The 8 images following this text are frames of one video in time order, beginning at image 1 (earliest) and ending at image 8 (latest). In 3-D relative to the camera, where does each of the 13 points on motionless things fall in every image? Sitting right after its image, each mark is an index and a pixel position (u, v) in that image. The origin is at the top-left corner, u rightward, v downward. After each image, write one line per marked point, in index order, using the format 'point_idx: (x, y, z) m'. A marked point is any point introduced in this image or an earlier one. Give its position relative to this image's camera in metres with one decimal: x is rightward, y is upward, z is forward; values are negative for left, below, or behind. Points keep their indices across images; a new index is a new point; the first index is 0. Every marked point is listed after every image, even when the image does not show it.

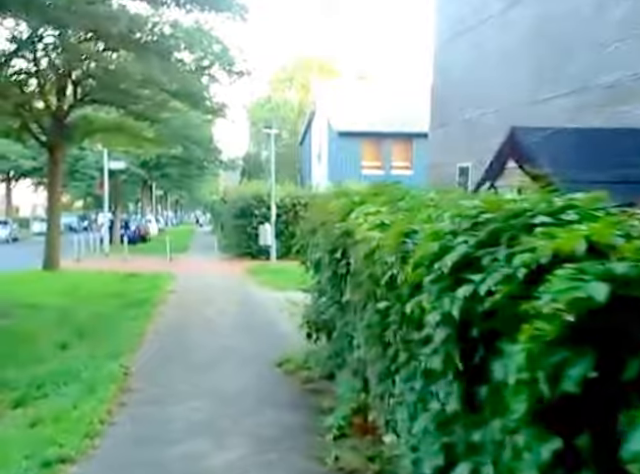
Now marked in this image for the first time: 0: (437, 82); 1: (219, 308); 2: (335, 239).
0: (+2.4, +3.2, +16.6) m
1: (-2.0, -1.4, +16.3) m
2: (+0.1, 0.0, +7.0) m
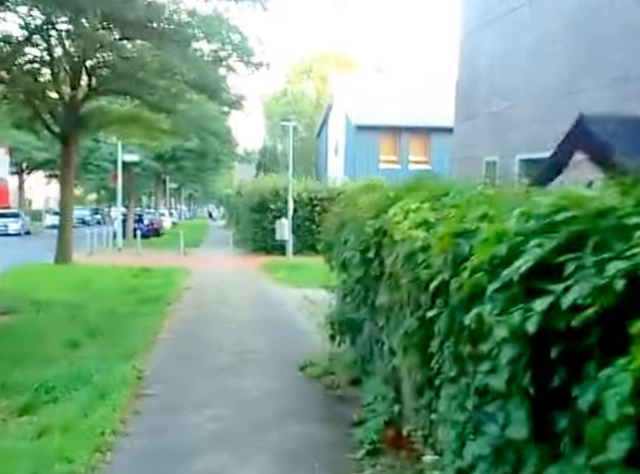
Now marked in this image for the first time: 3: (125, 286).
0: (+2.8, +3.2, +16.0) m
1: (-1.6, -1.4, +15.7) m
2: (+0.4, 0.0, +6.4) m
3: (-4.7, -1.2, +19.7) m
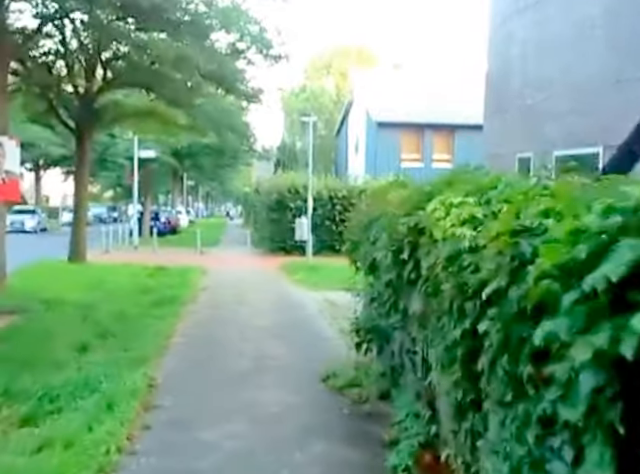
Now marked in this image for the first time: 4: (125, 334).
0: (+3.3, +3.2, +15.2) m
1: (-1.2, -1.3, +15.1) m
2: (+0.6, 0.0, +5.7) m
3: (-4.2, -1.1, +19.1) m
4: (-2.9, -1.4, +12.2) m
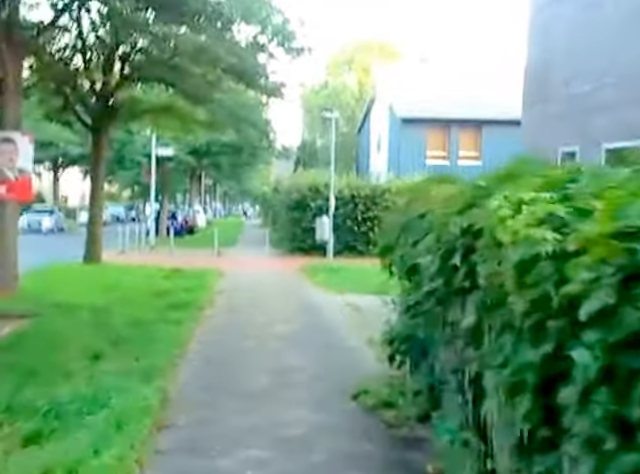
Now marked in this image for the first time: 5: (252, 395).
0: (+3.7, +3.2, +14.4) m
1: (-0.8, -1.3, +14.3) m
2: (+0.8, 0.0, +5.0) m
3: (-3.7, -1.1, +18.5) m
4: (-2.5, -1.4, +11.5) m
5: (-0.6, -1.5, +7.8) m
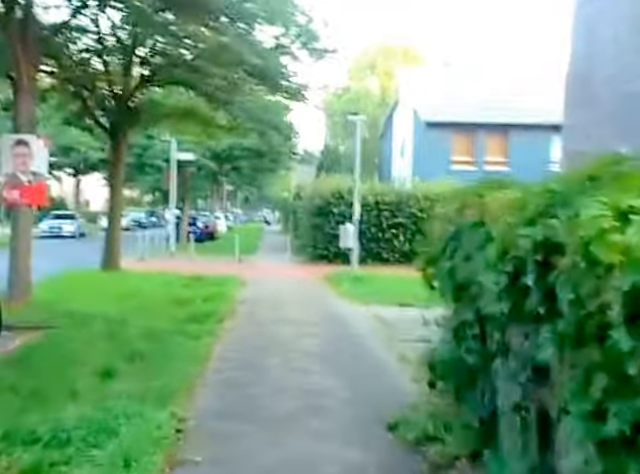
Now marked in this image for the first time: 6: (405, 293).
0: (+4.2, +3.0, +13.6) m
1: (-0.3, -1.5, +13.6) m
2: (+1.0, -0.1, +4.2) m
3: (-3.2, -1.3, +17.8) m
4: (-2.2, -1.6, +10.7) m
5: (-0.4, -1.6, +7.0) m
6: (+2.0, -1.3, +19.2) m
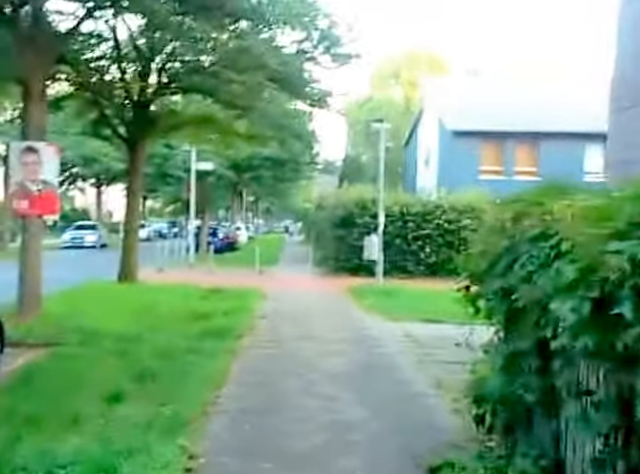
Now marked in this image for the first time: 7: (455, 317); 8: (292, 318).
0: (+4.6, +2.8, +12.7) m
1: (0.0, -1.7, +12.7) m
2: (+1.1, -0.2, +3.3) m
3: (-2.7, -1.5, +17.0) m
4: (-1.9, -1.7, +10.0) m
5: (-0.2, -1.7, +6.2) m
6: (+2.5, -1.6, +18.3) m
7: (+2.8, -1.7, +16.8) m
8: (-0.6, -1.6, +16.5) m
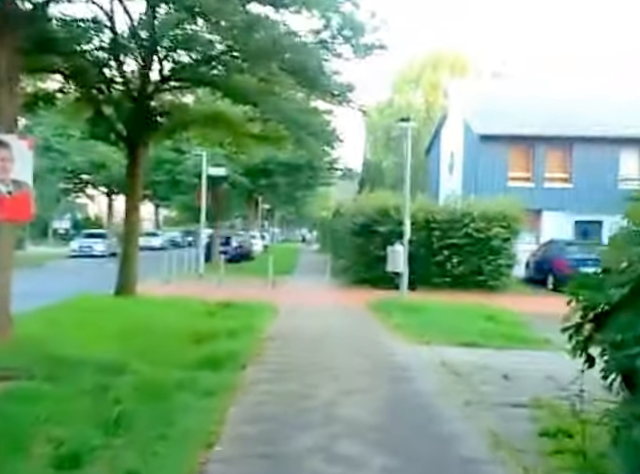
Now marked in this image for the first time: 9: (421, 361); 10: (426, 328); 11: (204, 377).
0: (+4.8, +2.7, +10.4) m
1: (+0.3, -1.8, +10.6) m
2: (+1.2, -0.2, +1.1) m
3: (-2.3, -1.7, +14.9) m
4: (-1.7, -1.8, +7.8) m
5: (0.0, -1.8, +4.0) m
6: (+2.9, -1.8, +16.1) m
7: (+3.1, -1.9, +14.6) m
8: (-0.2, -1.8, +14.4) m
9: (+1.5, -1.8, +12.2) m
10: (+2.0, -1.8, +16.1) m
11: (-1.5, -1.7, +10.4) m
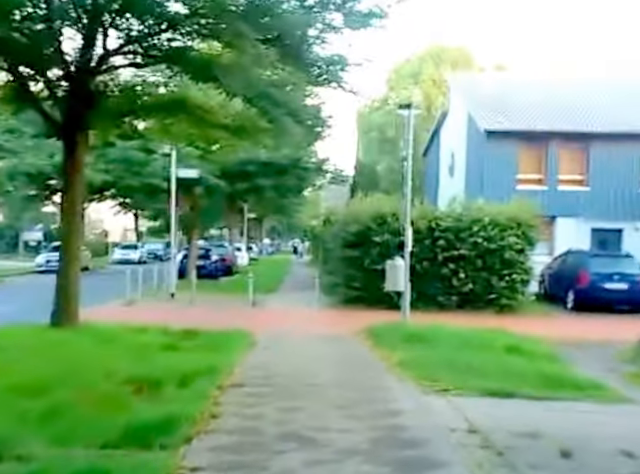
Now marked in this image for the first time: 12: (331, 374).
0: (+4.6, +2.6, +7.0) m
1: (+0.1, -1.9, +7.0) m
2: (+1.1, -0.2, -2.3) m
3: (-2.6, -1.9, +11.3) m
4: (-1.8, -1.9, +4.3) m
5: (-0.2, -1.8, +0.5) m
6: (+2.7, -2.0, +12.6) m
7: (+2.9, -2.0, +11.1) m
8: (-0.5, -2.0, +10.8) m
9: (+1.3, -2.0, +8.7) m
10: (+1.8, -2.0, +12.6) m
11: (-1.7, -1.9, +6.9) m
12: (+0.1, -2.0, +12.1) m
